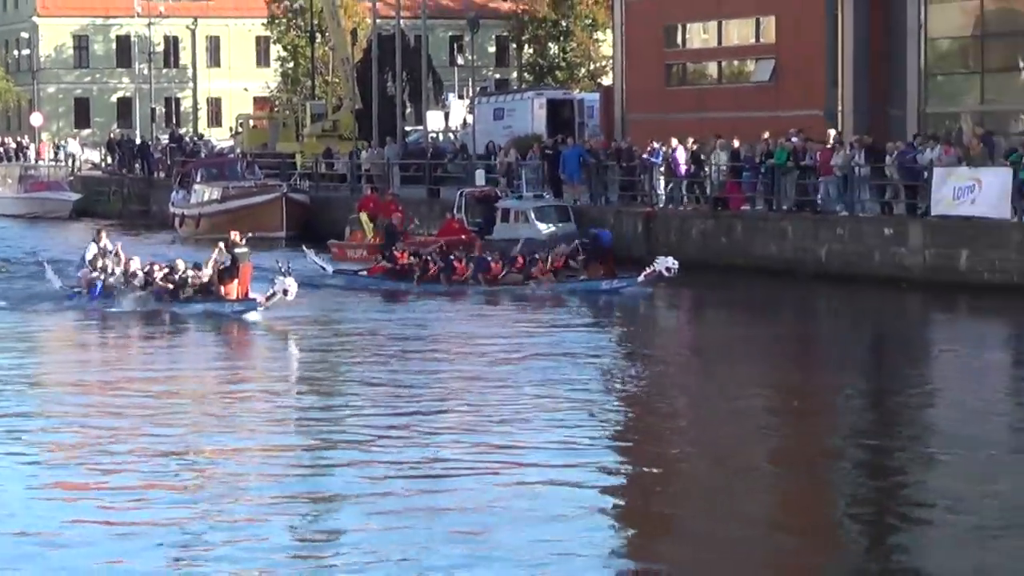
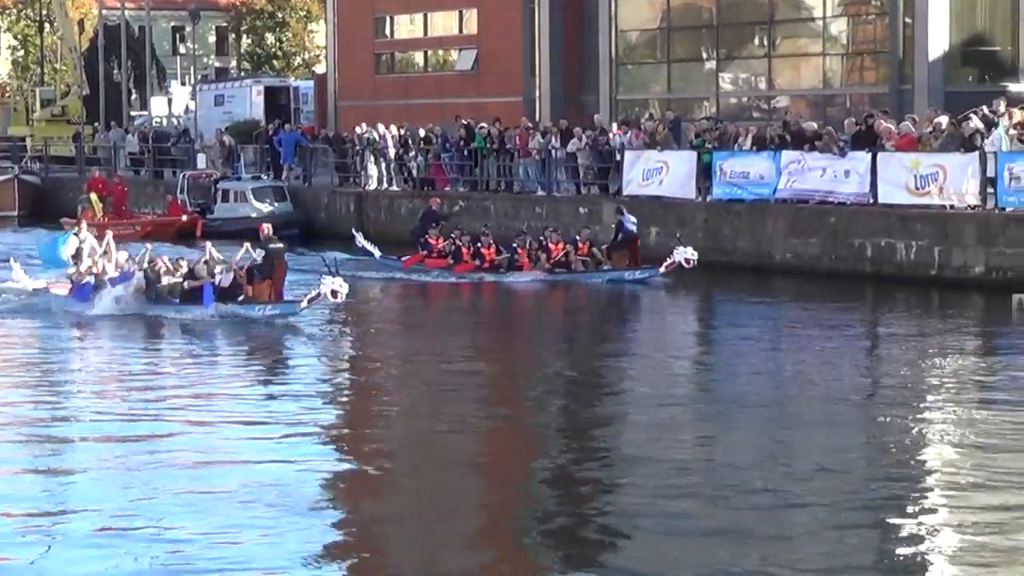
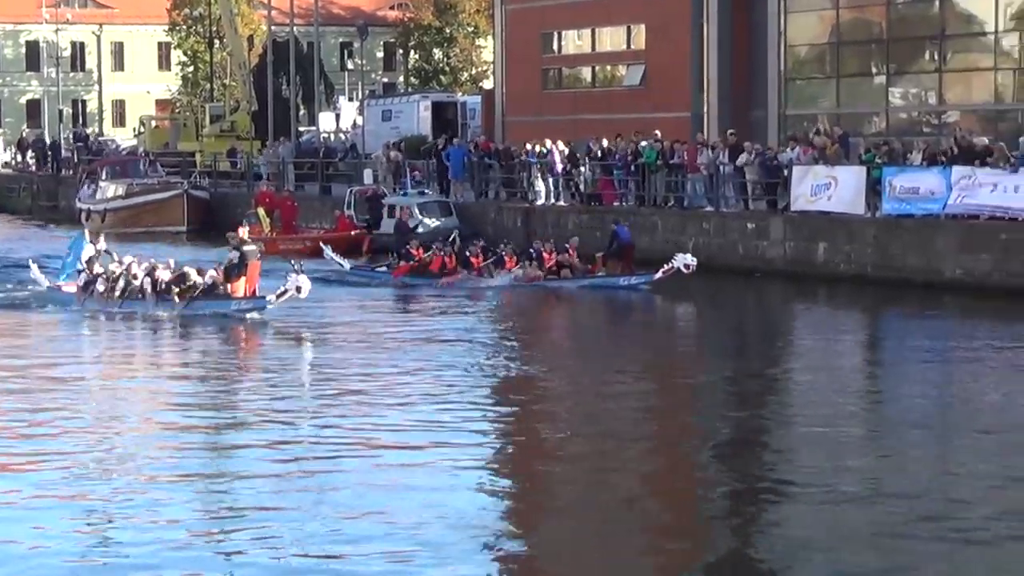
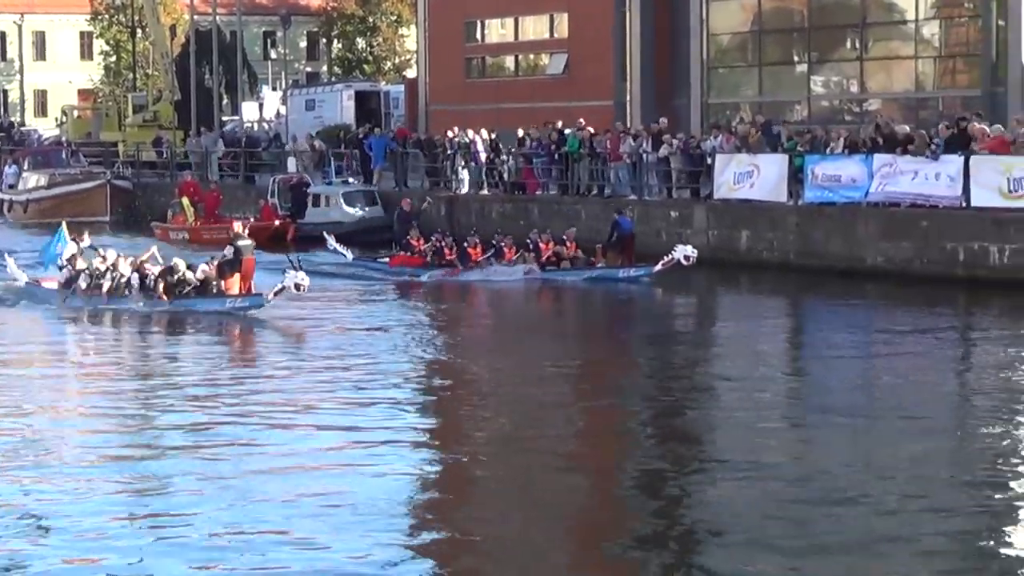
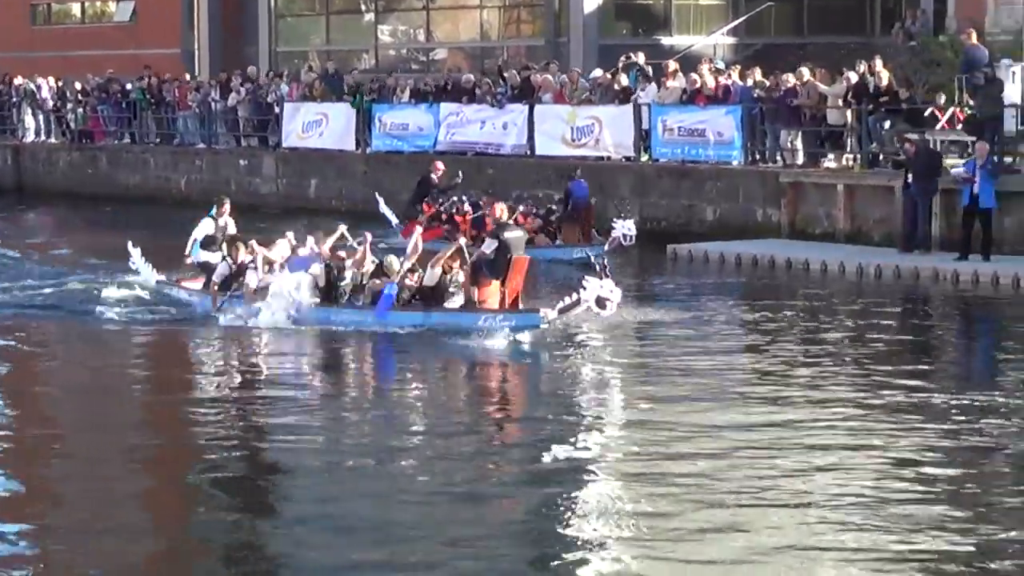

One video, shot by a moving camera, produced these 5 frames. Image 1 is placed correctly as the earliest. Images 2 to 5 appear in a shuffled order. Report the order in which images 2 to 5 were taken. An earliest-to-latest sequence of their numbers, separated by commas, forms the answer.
3, 4, 2, 5
